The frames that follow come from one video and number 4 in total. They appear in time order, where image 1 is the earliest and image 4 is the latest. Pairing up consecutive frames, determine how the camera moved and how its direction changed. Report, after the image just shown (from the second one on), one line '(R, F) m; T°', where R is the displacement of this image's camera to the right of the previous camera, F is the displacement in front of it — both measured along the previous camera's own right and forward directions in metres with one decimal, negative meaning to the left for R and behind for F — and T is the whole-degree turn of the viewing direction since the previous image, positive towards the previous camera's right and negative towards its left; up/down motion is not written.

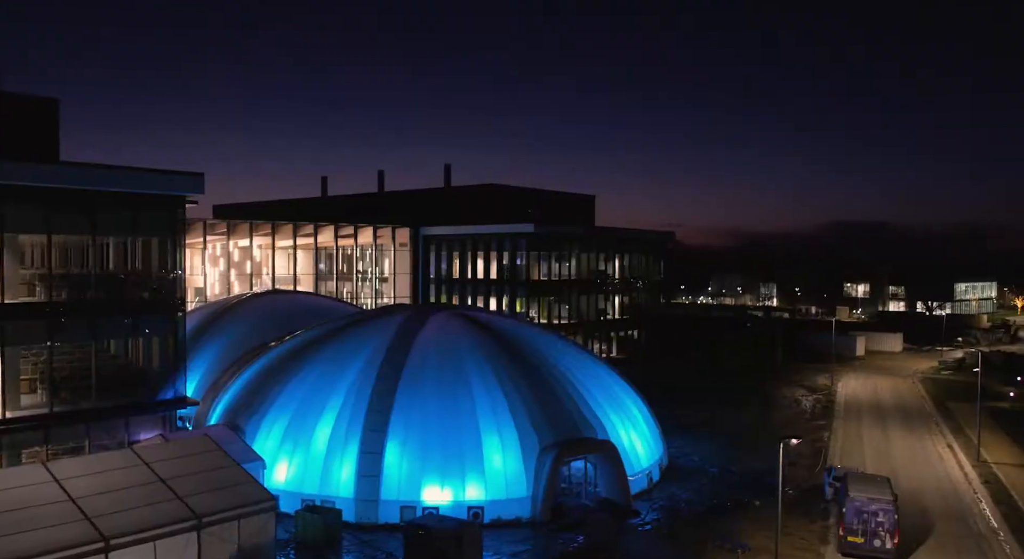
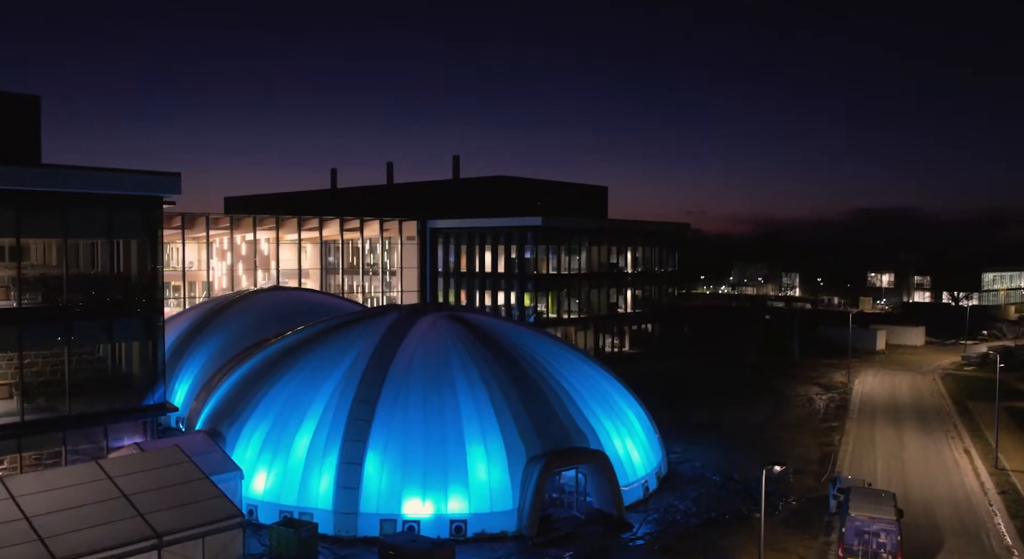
(+1.1, +1.1) m; -2°
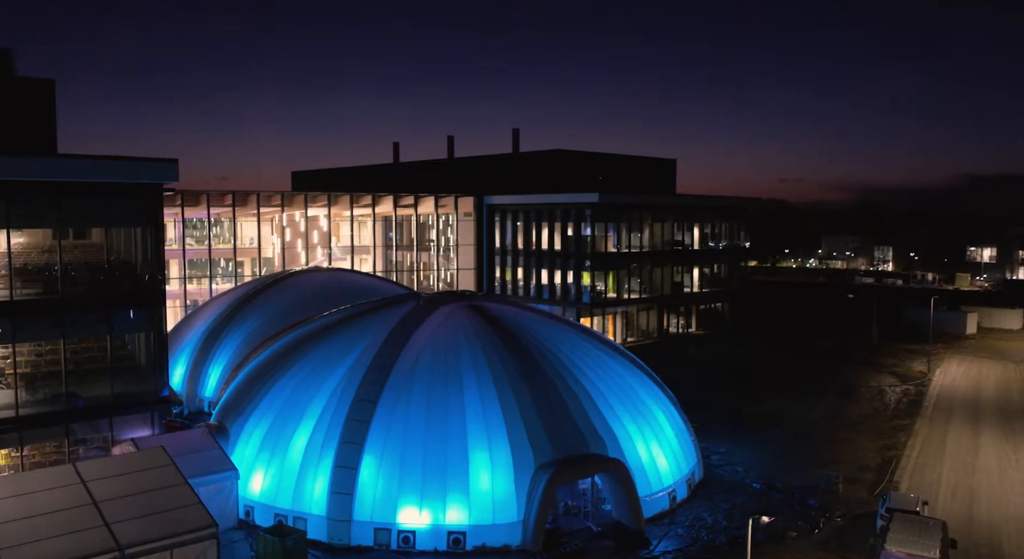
(+2.0, +2.0) m; -6°
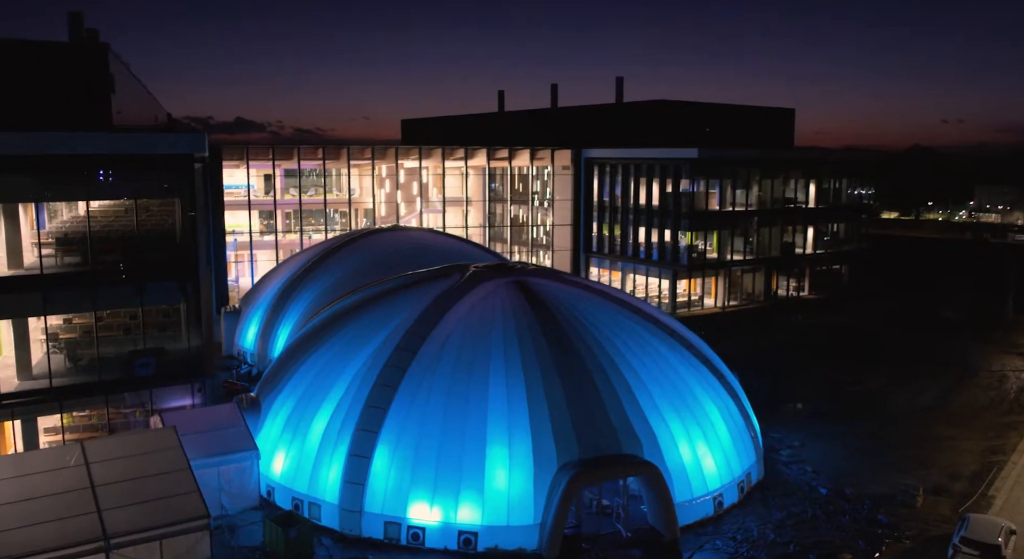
(+2.6, +2.0) m; -9°
